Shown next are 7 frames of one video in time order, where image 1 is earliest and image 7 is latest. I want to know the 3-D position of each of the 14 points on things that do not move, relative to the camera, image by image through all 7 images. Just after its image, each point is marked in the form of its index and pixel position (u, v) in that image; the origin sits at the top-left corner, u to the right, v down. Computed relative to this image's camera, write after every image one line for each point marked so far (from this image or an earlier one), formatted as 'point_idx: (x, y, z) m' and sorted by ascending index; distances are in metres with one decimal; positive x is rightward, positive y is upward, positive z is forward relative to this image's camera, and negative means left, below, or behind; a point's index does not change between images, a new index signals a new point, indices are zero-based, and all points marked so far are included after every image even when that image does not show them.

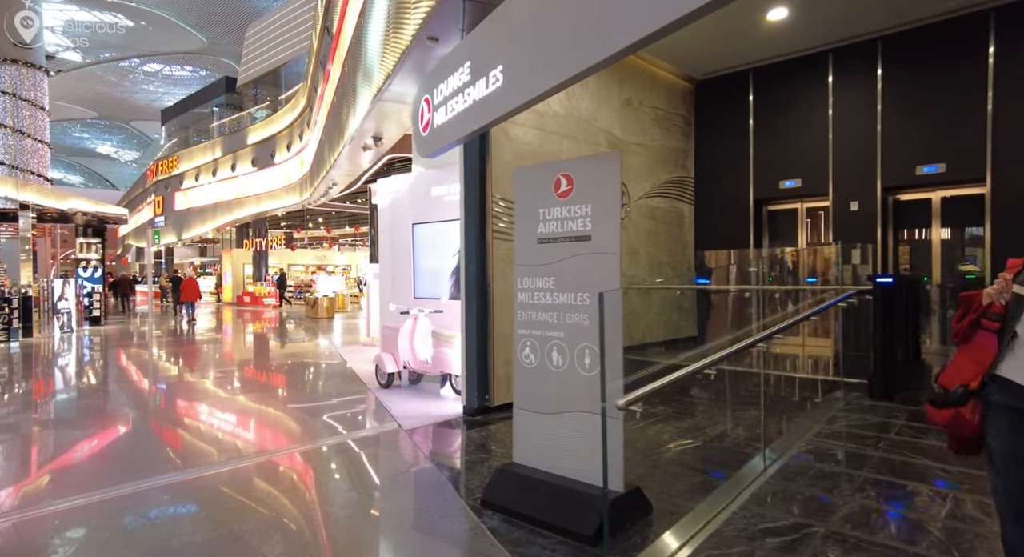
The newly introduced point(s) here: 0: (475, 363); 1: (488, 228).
0: (-0.3, -0.8, +4.3) m
1: (-0.2, +0.4, +4.3) m
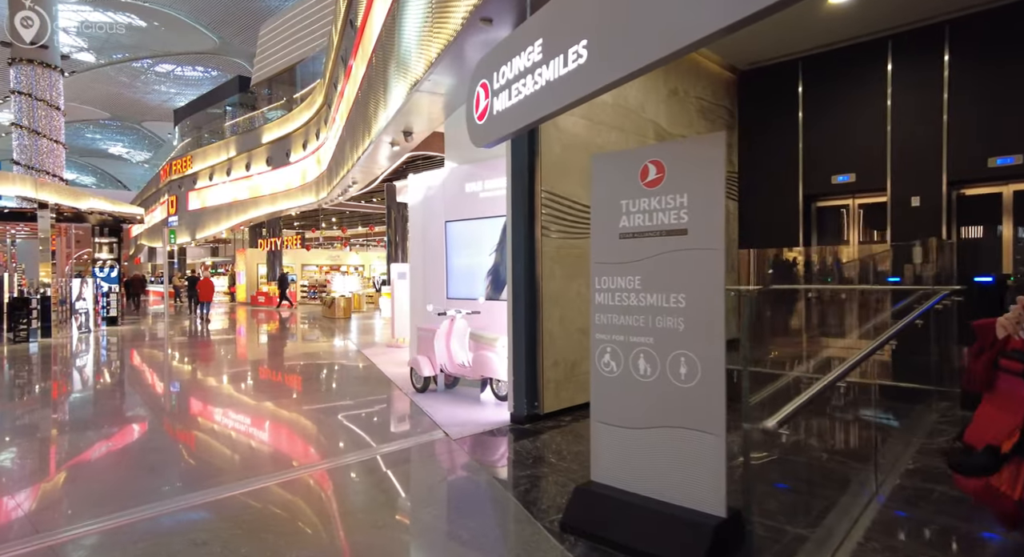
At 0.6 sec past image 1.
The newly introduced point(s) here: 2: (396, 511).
0: (+0.1, -0.8, +4.0) m
1: (+0.2, +0.4, +4.0) m
2: (-0.7, -1.4, +2.8) m
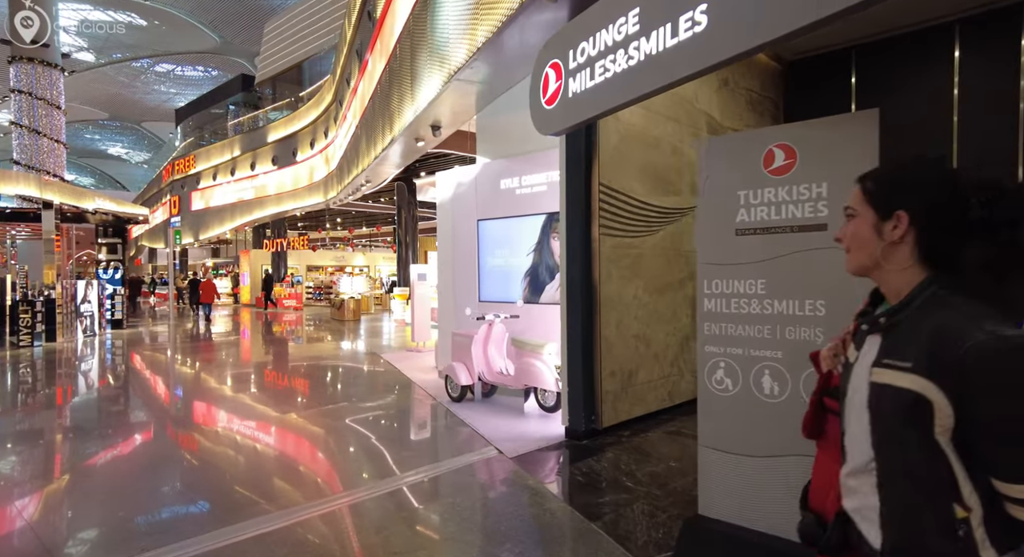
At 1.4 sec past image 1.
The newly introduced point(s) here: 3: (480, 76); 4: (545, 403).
0: (+0.5, -0.8, +3.7) m
1: (+0.6, +0.4, +3.7) m
2: (-0.3, -1.4, +2.5) m
3: (-0.3, +1.9, +4.7) m
4: (+0.3, -1.2, +4.4) m
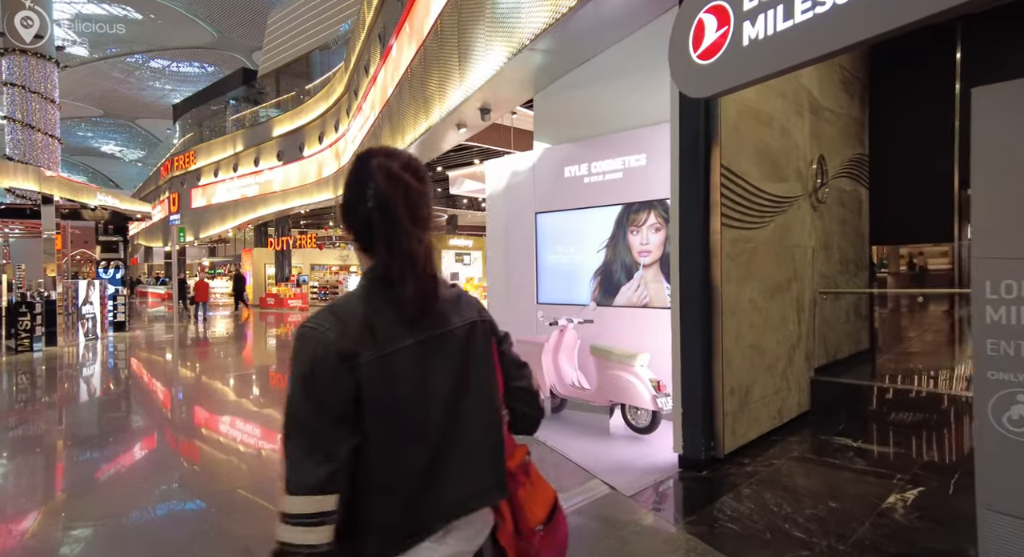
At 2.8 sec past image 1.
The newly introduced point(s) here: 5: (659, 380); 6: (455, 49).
0: (+1.2, -0.8, +3.1) m
1: (+1.3, +0.4, +3.1) m
2: (+0.4, -1.4, +1.9) m
3: (+0.3, +1.9, +4.1) m
4: (+1.0, -1.1, +3.9) m
5: (+1.1, -0.8, +3.7) m
6: (-0.6, +2.6, +5.5) m
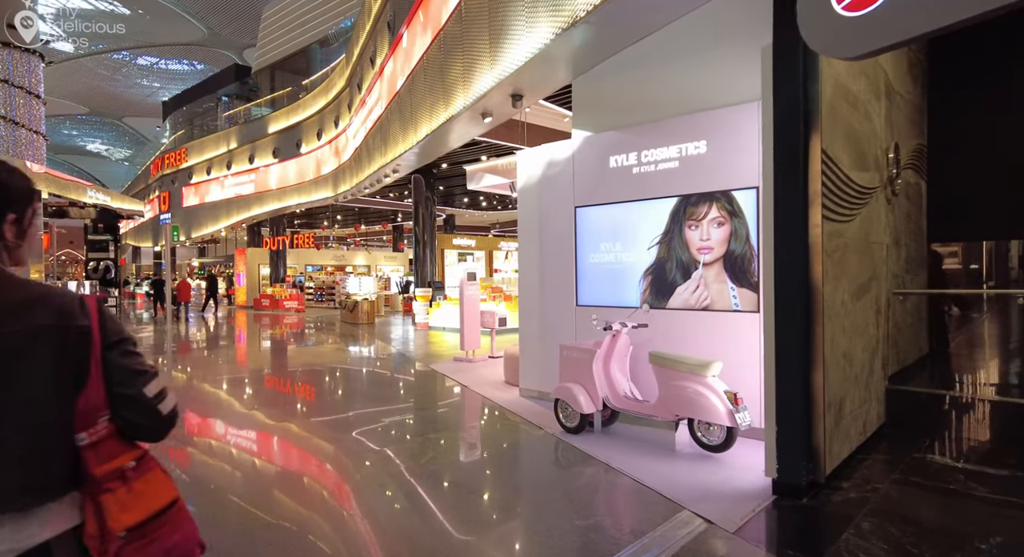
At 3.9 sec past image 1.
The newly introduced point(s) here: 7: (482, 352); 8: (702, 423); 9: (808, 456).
0: (+1.6, -0.8, +2.7) m
1: (+1.7, +0.4, +2.7) m
2: (+0.8, -1.4, +1.5) m
3: (+0.7, +1.9, +3.7) m
4: (+1.4, -1.1, +3.5) m
5: (+1.5, -0.8, +3.3) m
6: (-0.3, +2.6, +5.0) m
7: (-0.6, -1.4, +9.1) m
8: (+1.4, -1.0, +3.5) m
9: (+1.7, -1.0, +2.8) m
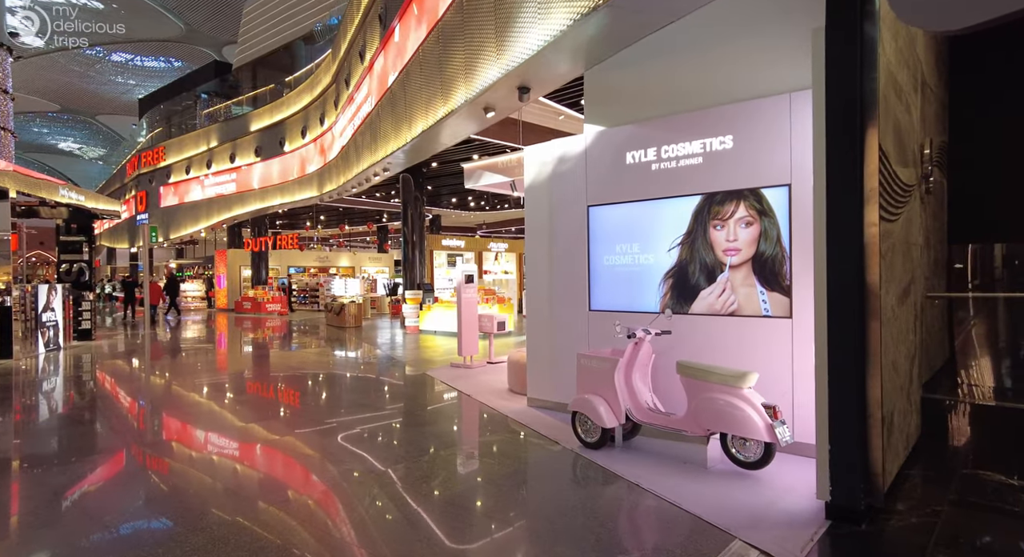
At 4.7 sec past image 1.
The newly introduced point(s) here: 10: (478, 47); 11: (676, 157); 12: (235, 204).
0: (+1.8, -0.8, +2.5) m
1: (+1.9, +0.4, +2.5) m
2: (+1.0, -1.4, +1.3) m
3: (+0.8, +1.9, +3.5) m
4: (+1.5, -1.2, +3.2) m
5: (+1.7, -0.8, +3.1) m
6: (-0.2, +2.5, +4.8) m
7: (-0.6, -1.4, +8.8) m
8: (+1.5, -1.1, +3.3) m
9: (+1.8, -1.0, +2.5) m
10: (-0.4, +2.4, +5.1) m
11: (+1.3, +1.0, +4.0) m
12: (-9.6, +2.6, +16.9) m
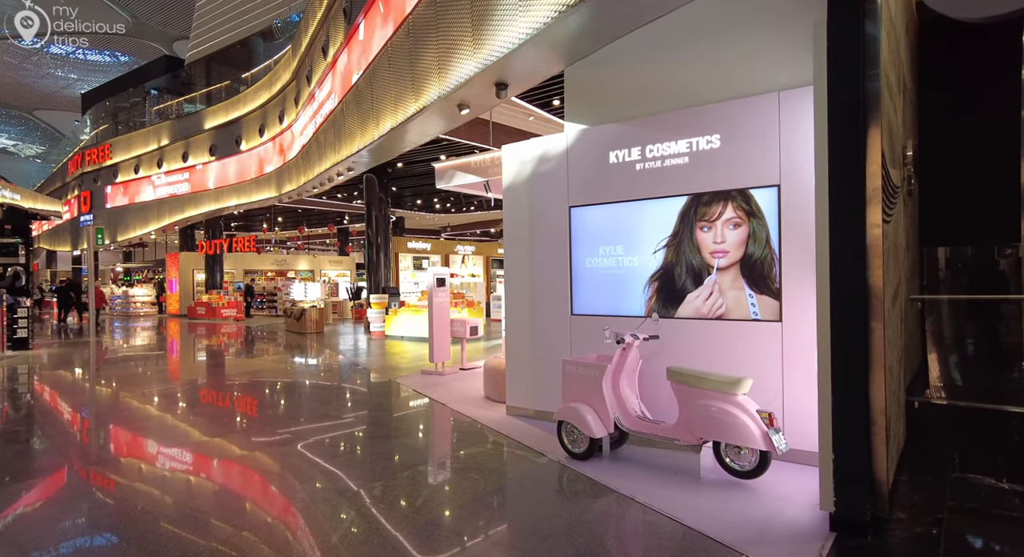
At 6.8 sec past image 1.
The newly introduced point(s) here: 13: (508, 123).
0: (+1.7, -0.8, +2.4) m
1: (+1.8, +0.4, +2.4) m
2: (+1.1, -1.4, +1.1) m
3: (+0.7, +1.9, +3.3) m
4: (+1.4, -1.2, +3.1) m
5: (+1.6, -0.8, +3.0) m
6: (-0.4, +2.5, +4.5) m
7: (-1.1, -1.5, +8.5) m
8: (+1.4, -1.1, +3.2) m
9: (+1.8, -1.0, +2.4) m
10: (-0.6, +2.4, +4.8) m
11: (+1.2, +1.0, +3.9) m
12: (-10.6, +2.5, +16.0) m
13: (-0.1, +3.3, +10.2) m
